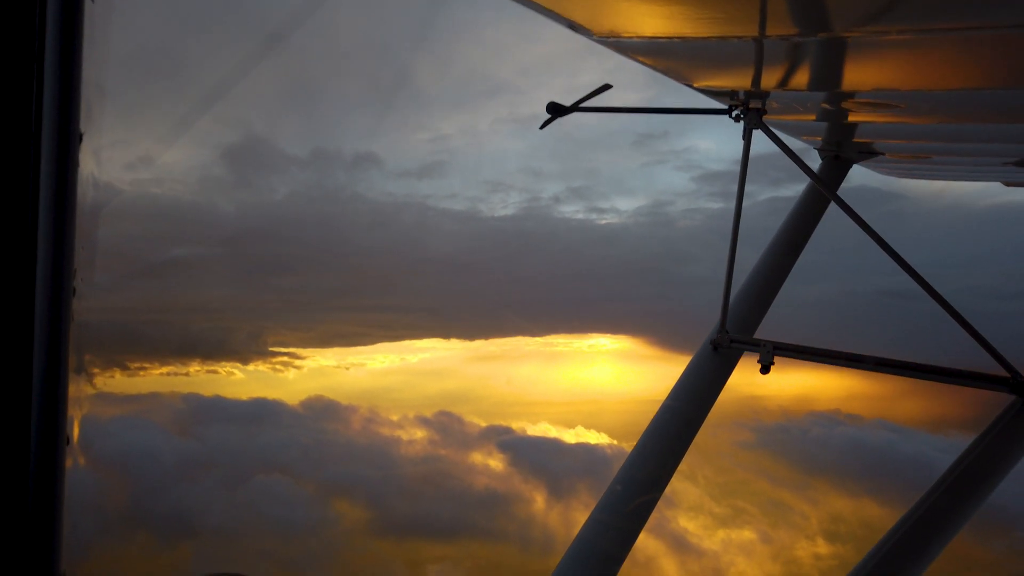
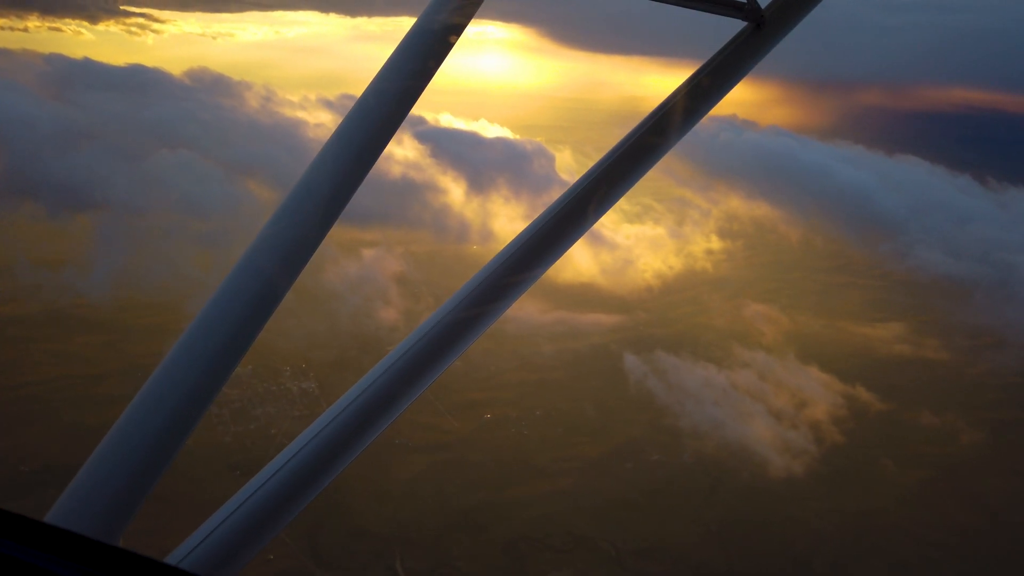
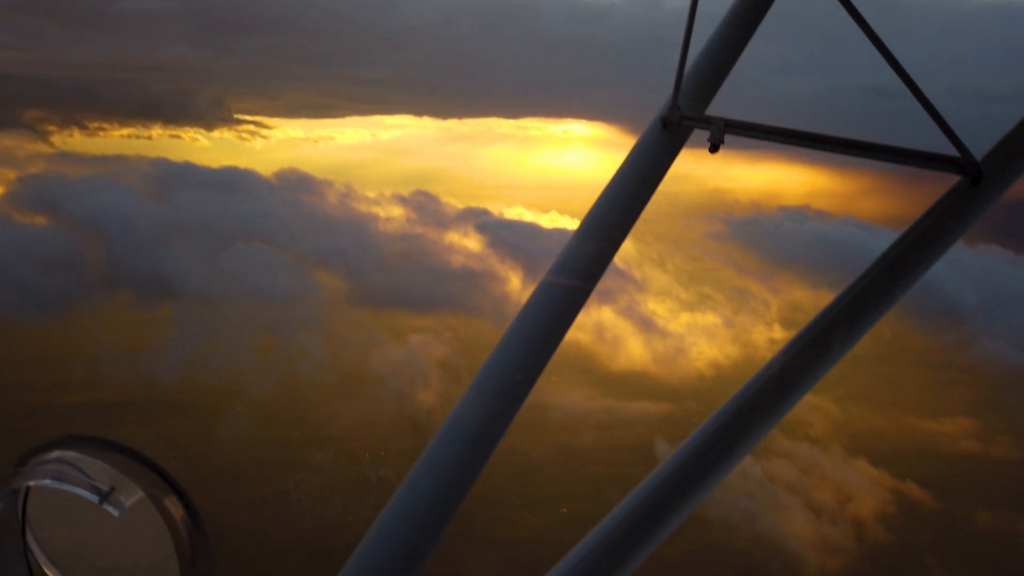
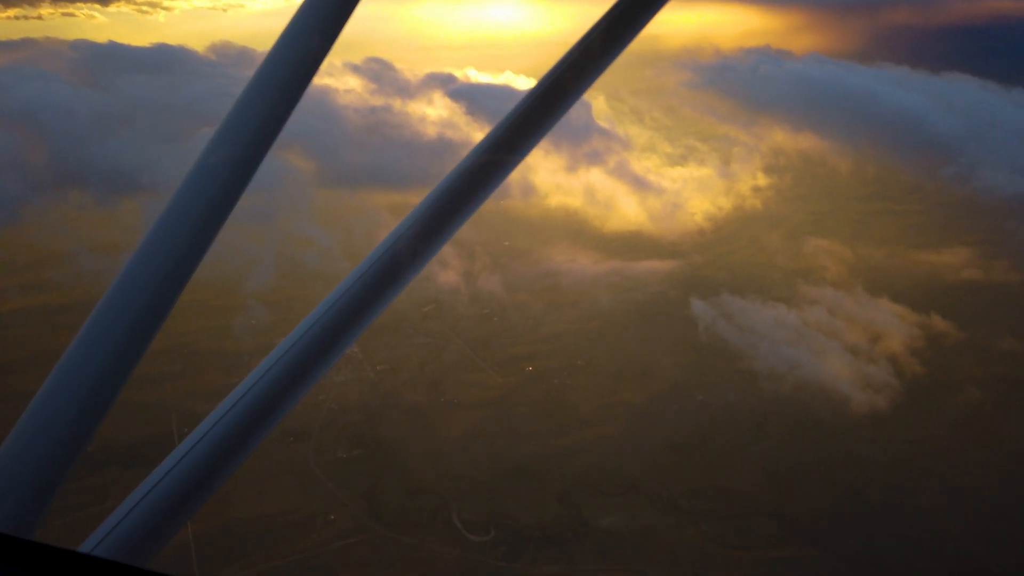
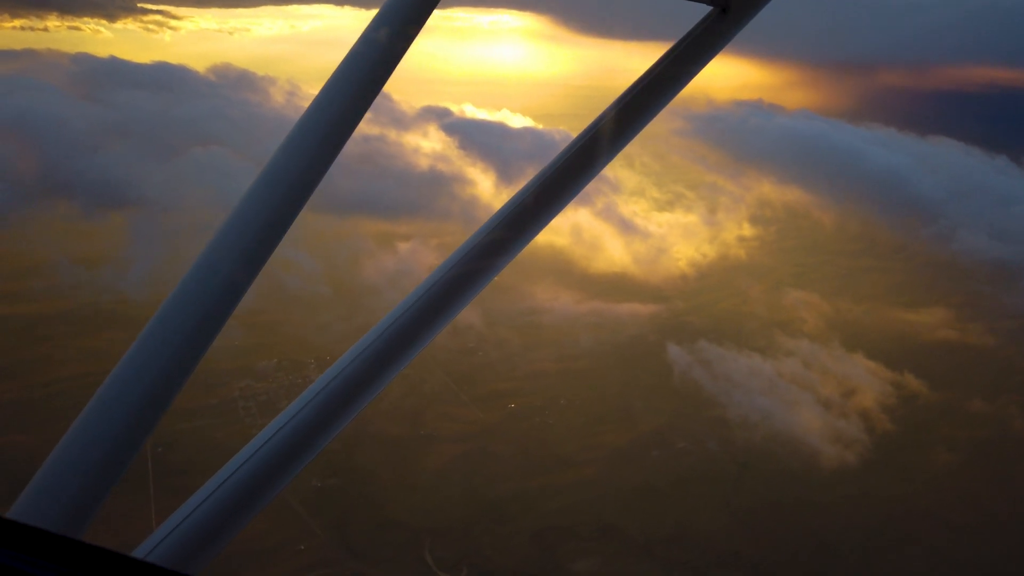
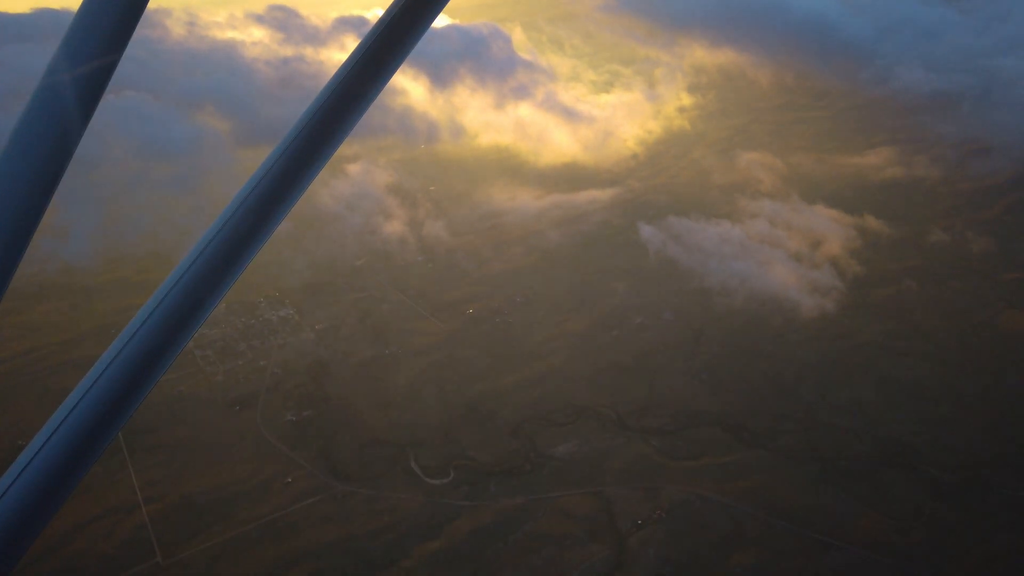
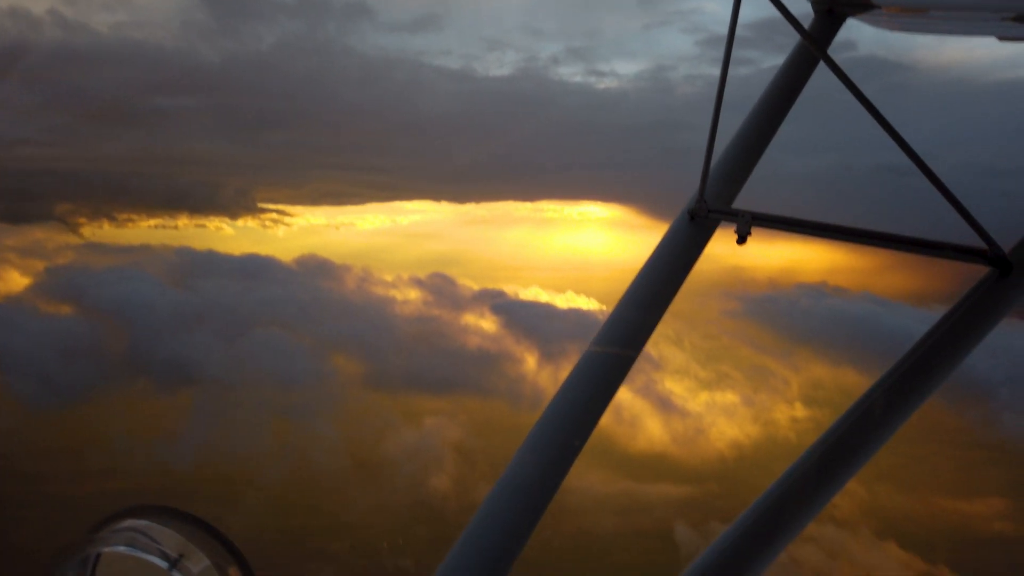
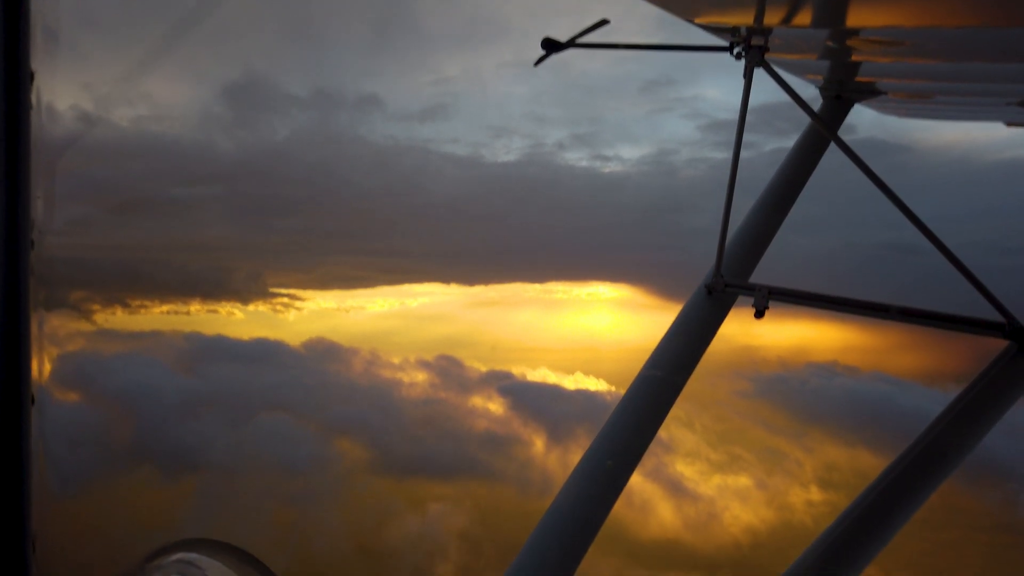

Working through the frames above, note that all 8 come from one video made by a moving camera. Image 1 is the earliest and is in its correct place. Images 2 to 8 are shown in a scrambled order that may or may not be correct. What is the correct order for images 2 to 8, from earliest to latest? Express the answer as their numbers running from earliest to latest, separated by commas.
8, 7, 3, 2, 5, 4, 6
